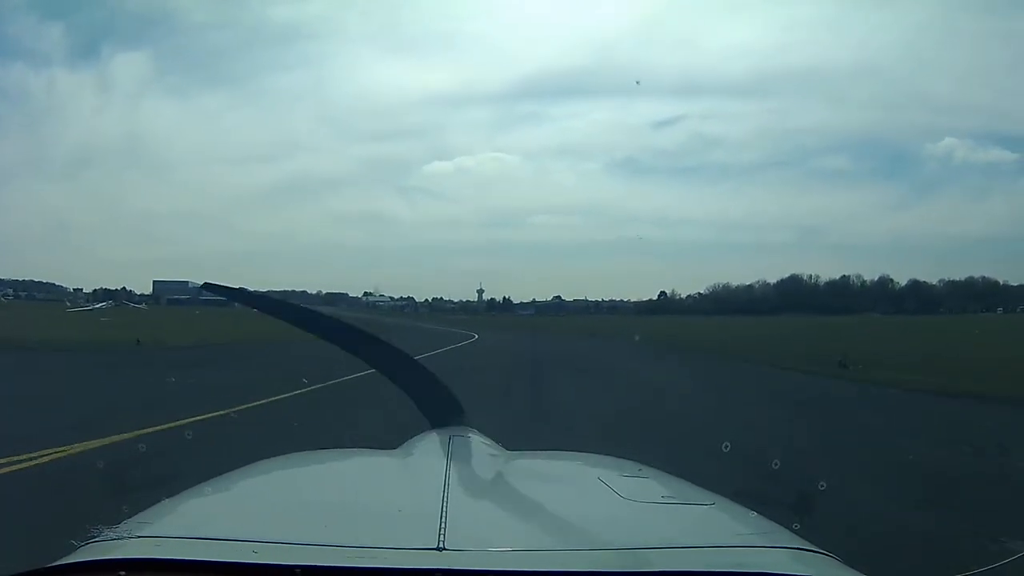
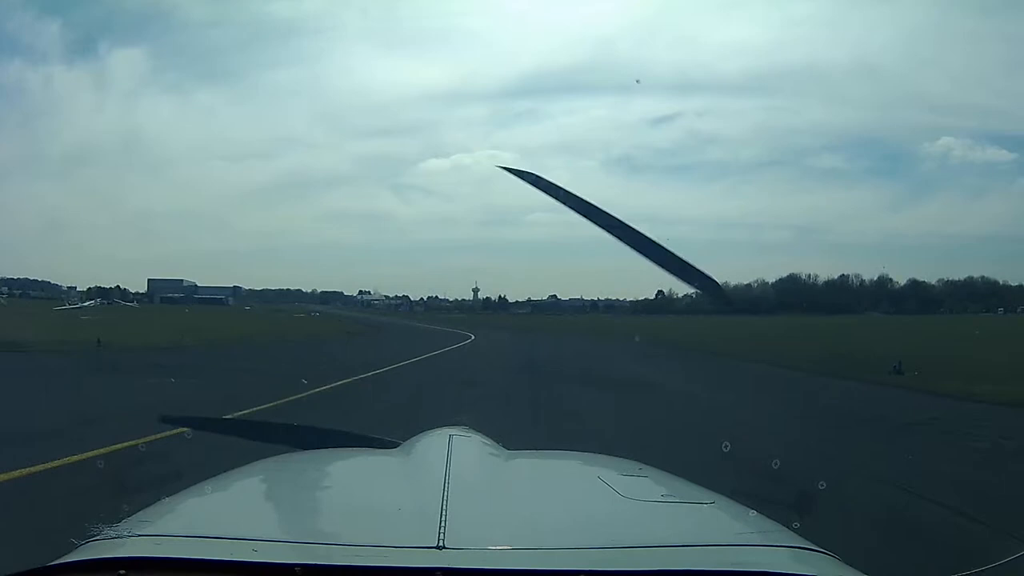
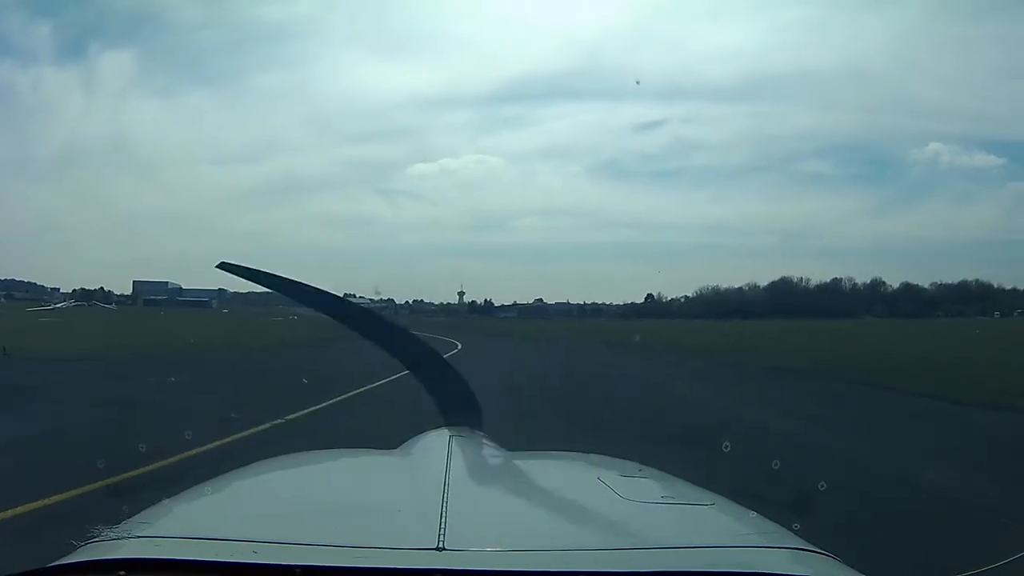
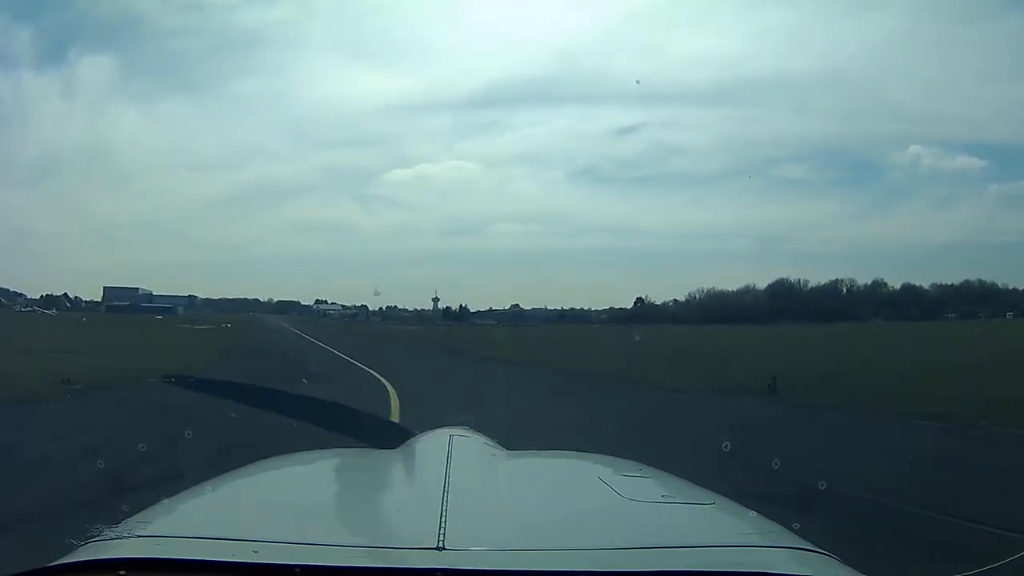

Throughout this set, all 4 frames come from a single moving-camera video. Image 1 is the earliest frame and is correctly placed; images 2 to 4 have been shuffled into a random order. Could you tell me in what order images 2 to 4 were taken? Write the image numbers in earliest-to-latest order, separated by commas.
2, 3, 4
